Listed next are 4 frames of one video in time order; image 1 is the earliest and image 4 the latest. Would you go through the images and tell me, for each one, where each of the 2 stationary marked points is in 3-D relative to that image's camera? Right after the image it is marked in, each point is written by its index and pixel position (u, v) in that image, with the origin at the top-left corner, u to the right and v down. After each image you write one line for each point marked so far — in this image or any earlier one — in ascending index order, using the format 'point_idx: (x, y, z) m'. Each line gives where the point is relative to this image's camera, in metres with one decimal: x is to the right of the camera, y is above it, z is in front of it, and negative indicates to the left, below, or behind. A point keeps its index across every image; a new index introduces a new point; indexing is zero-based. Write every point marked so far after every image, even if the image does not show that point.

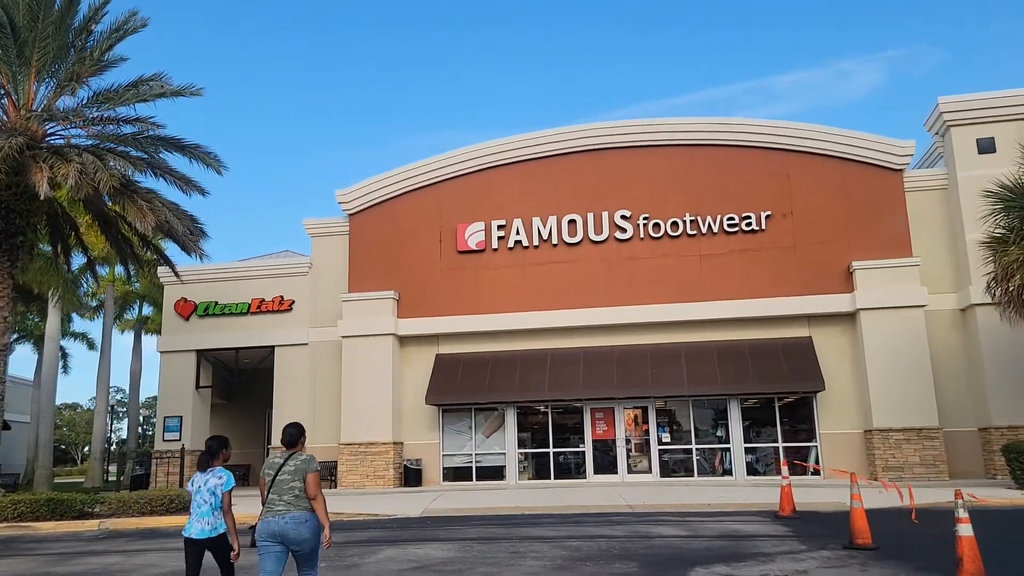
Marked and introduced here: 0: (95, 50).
0: (-9.5, +5.4, +17.9) m
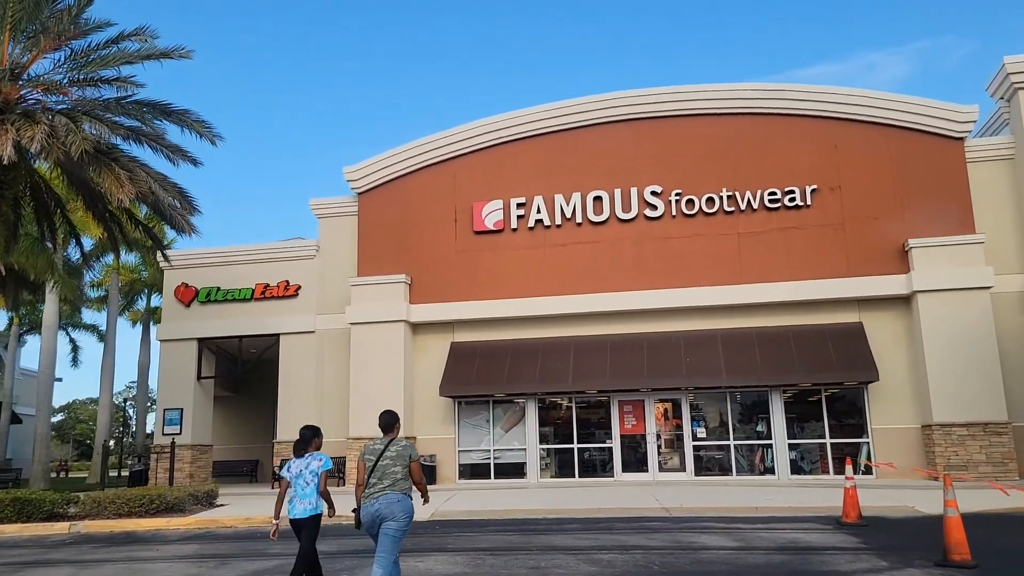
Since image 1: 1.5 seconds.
0: (-9.1, +5.8, +16.4) m
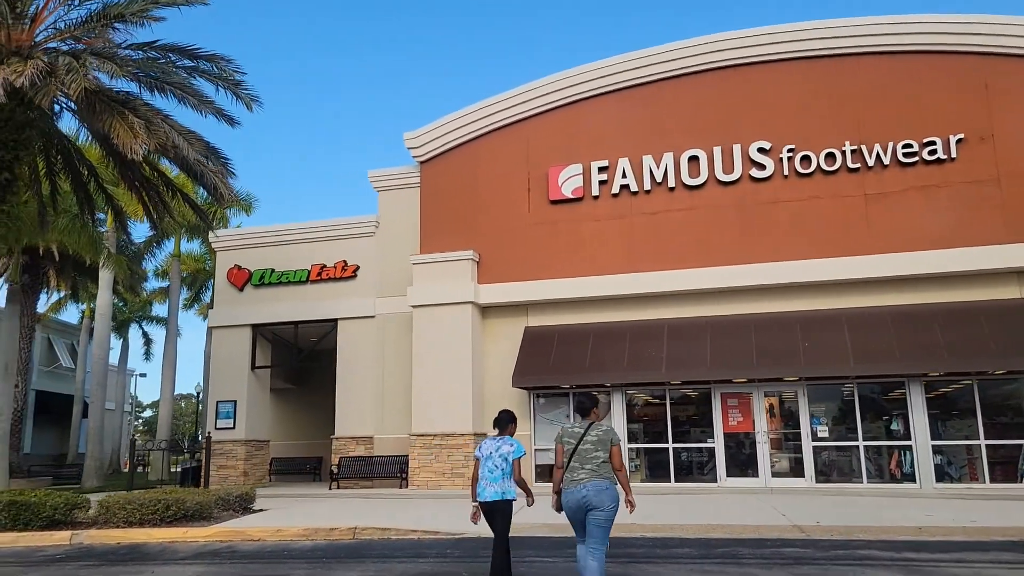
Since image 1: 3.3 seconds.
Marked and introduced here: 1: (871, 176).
0: (-7.6, +6.3, +14.5) m
1: (+8.0, +2.5, +17.7) m
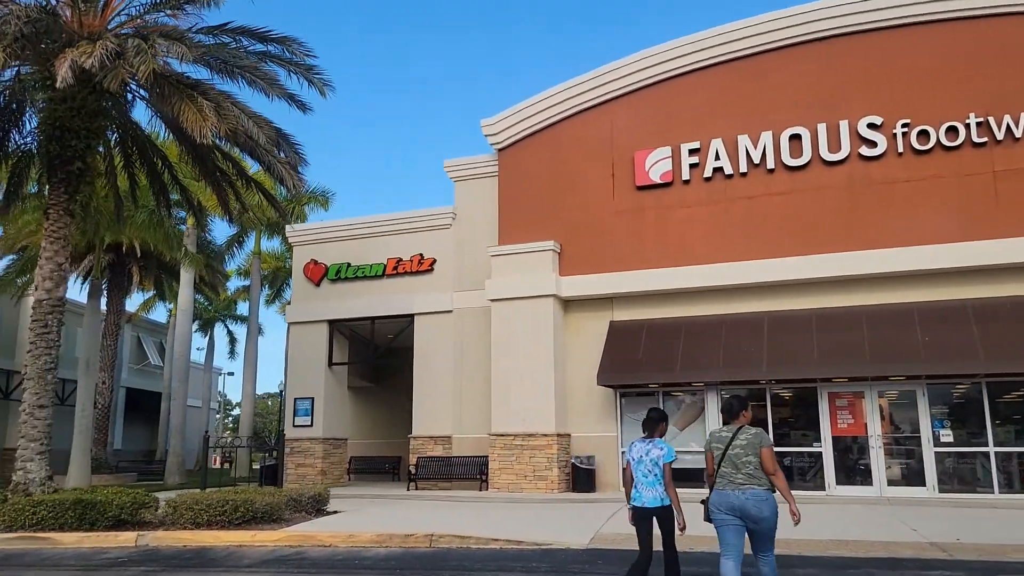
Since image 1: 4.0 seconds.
0: (-6.2, +6.5, +14.1) m
1: (+9.7, +2.7, +15.8) m
